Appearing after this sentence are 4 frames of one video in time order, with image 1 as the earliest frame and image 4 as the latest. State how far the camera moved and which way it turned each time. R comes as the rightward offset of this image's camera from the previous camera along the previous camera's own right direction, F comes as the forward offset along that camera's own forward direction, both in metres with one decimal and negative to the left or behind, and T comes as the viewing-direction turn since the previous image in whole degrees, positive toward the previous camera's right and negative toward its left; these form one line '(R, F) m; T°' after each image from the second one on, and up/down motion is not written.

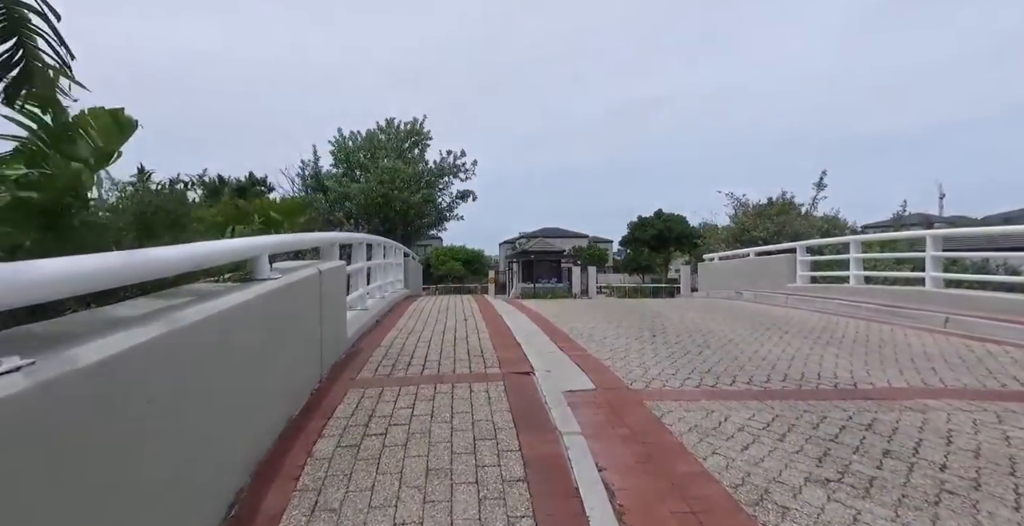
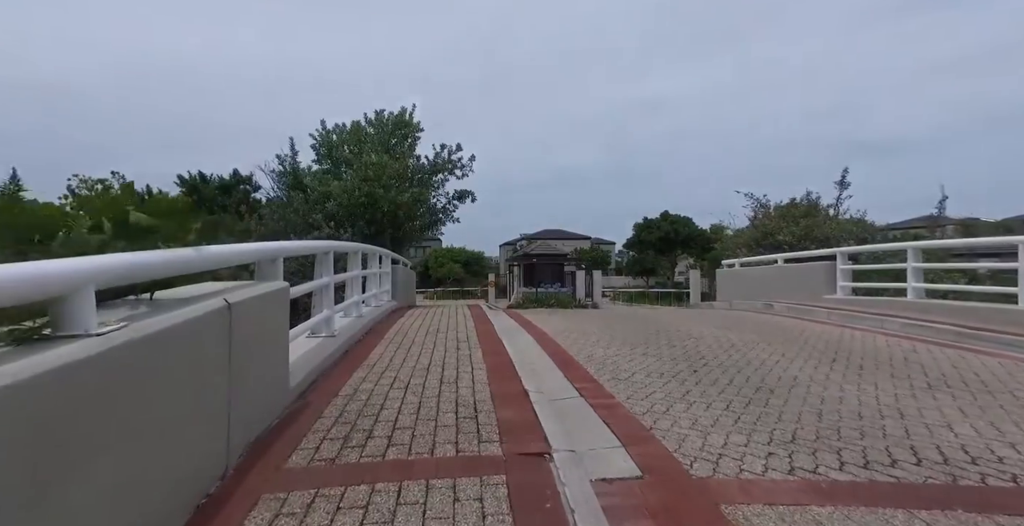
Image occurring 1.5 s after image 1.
(0.0, +1.3) m; 0°
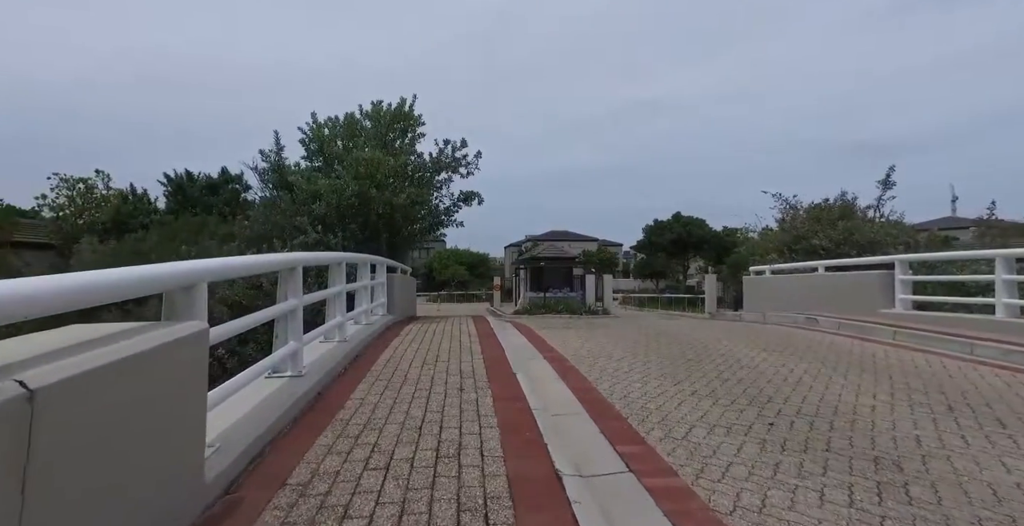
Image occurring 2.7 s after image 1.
(-0.1, +1.2) m; -1°
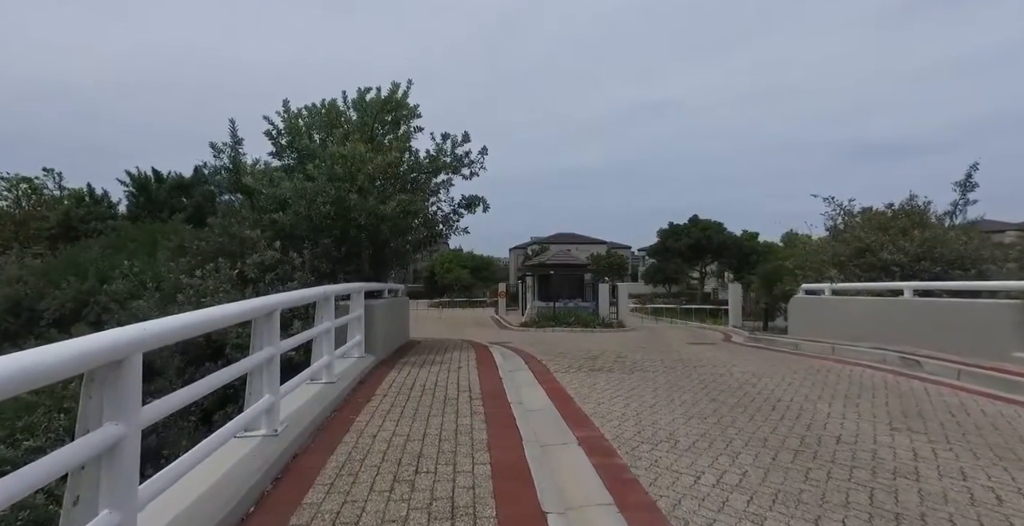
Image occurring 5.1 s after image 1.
(-0.2, +2.1) m; 0°
